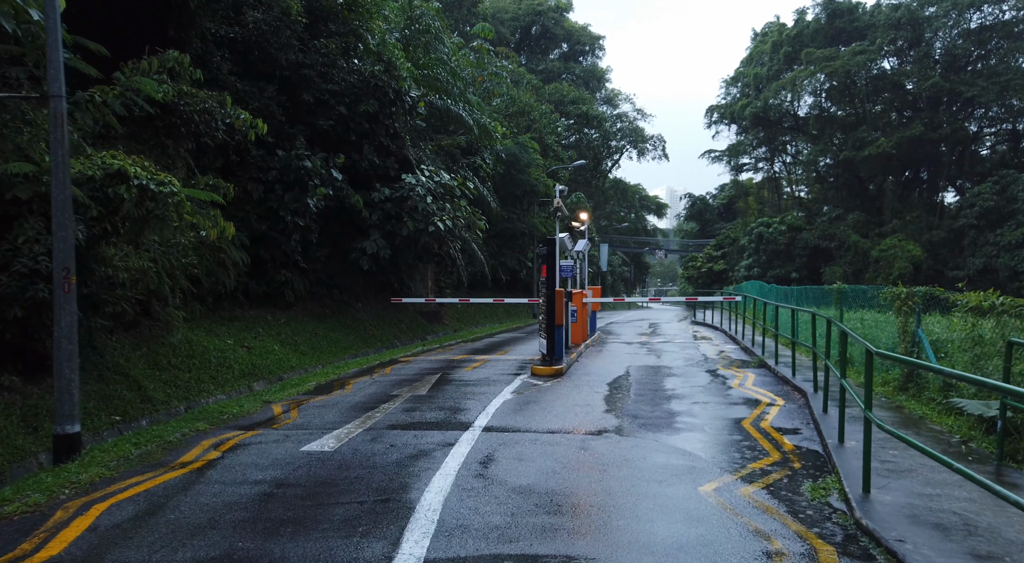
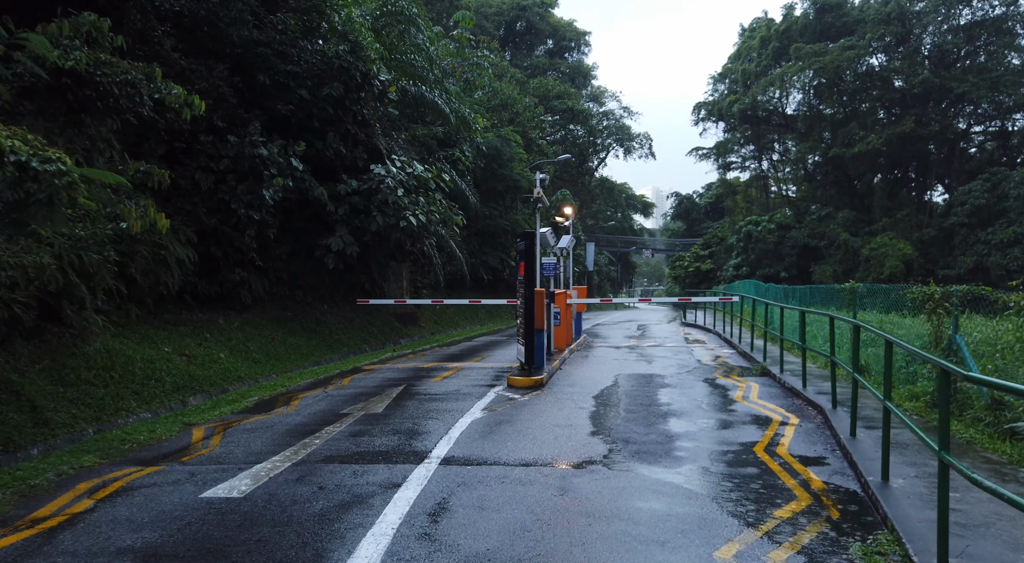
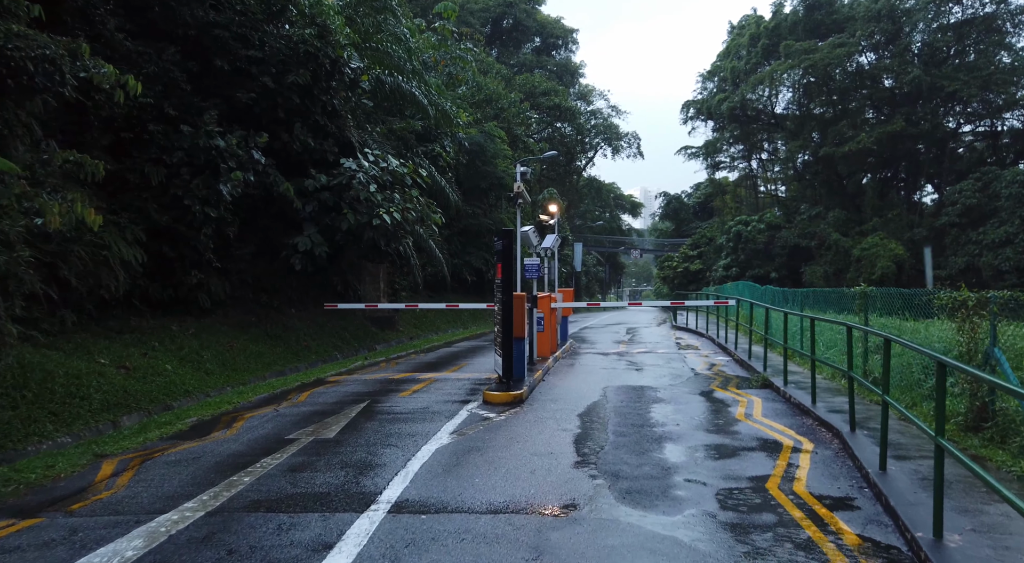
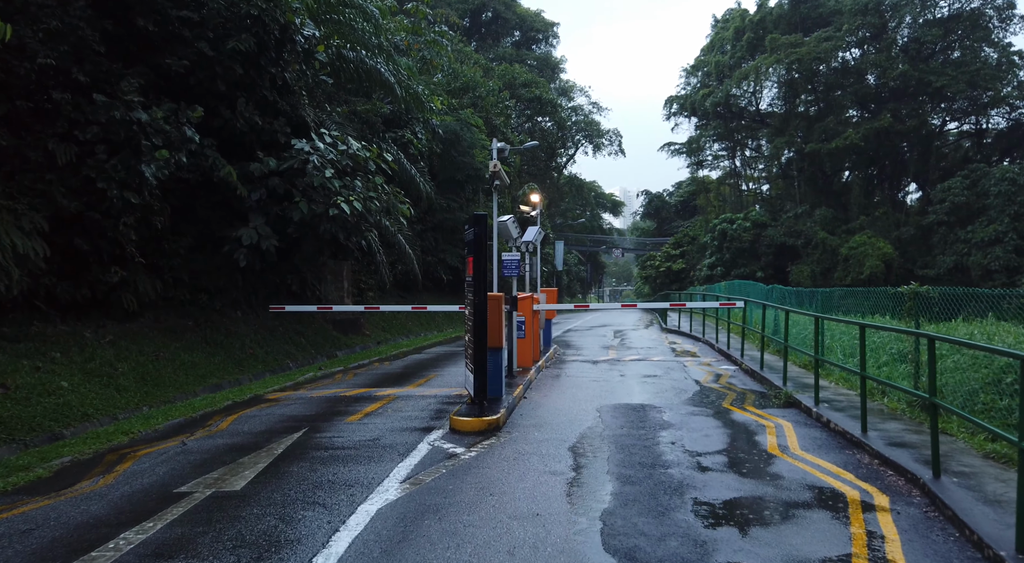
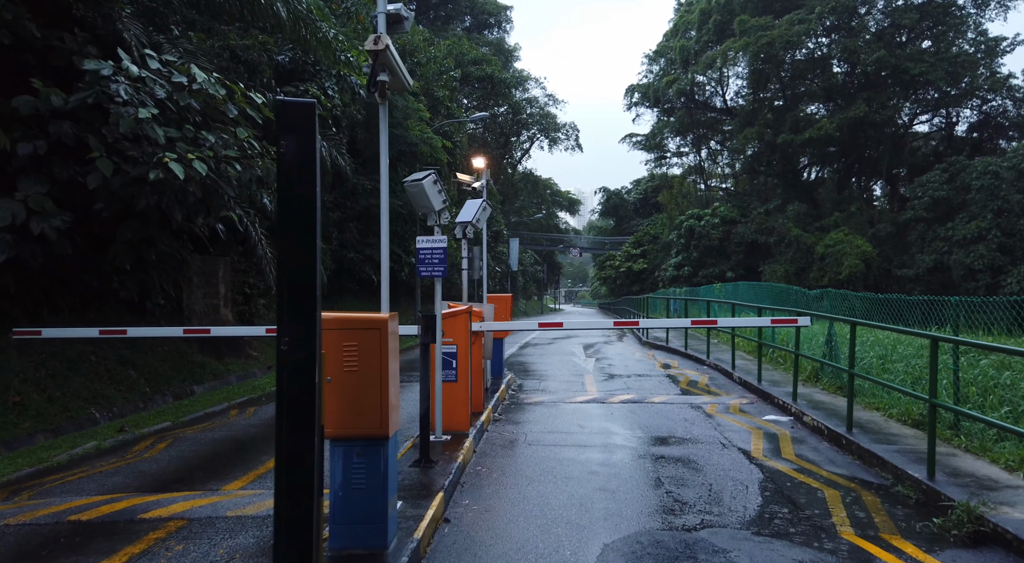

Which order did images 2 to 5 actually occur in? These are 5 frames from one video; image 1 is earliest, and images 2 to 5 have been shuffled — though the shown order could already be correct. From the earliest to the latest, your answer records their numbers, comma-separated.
2, 3, 4, 5
